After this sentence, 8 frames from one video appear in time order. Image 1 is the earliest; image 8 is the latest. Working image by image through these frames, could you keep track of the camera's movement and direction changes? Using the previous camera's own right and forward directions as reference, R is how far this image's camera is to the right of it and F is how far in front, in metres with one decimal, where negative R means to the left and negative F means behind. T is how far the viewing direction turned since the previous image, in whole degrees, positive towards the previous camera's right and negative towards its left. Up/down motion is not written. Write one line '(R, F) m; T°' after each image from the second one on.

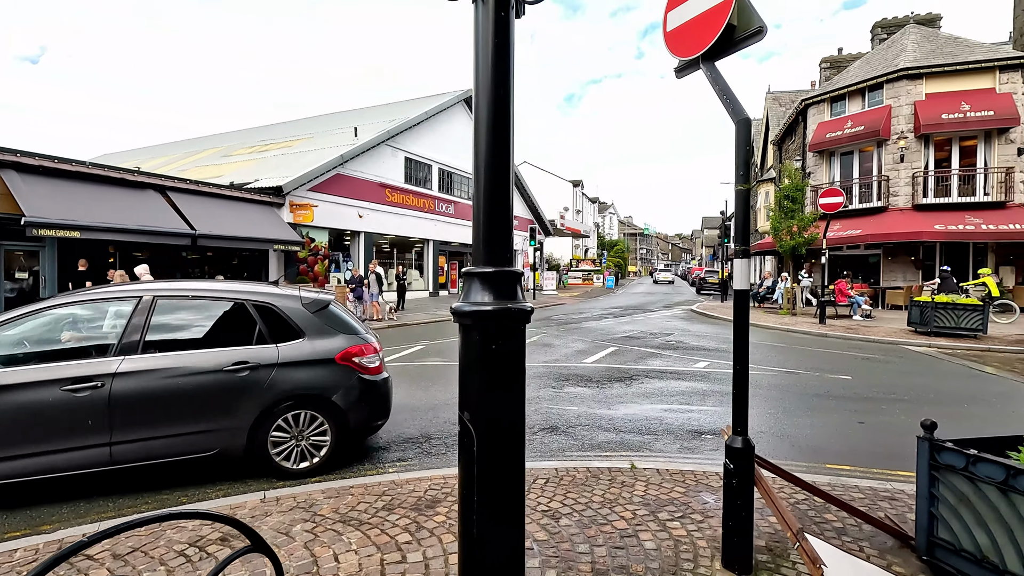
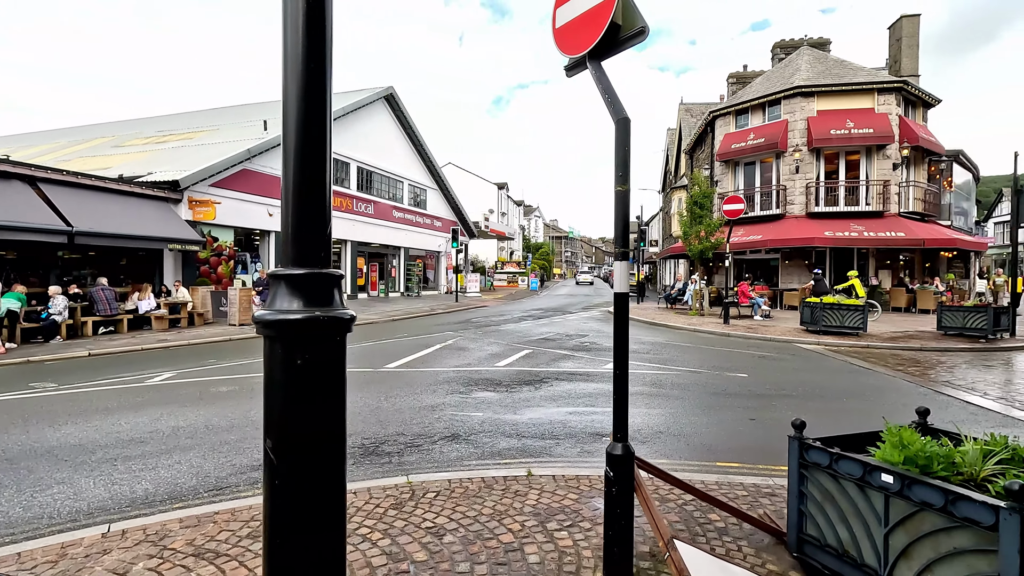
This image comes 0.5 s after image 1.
(+0.3, +0.2) m; +8°
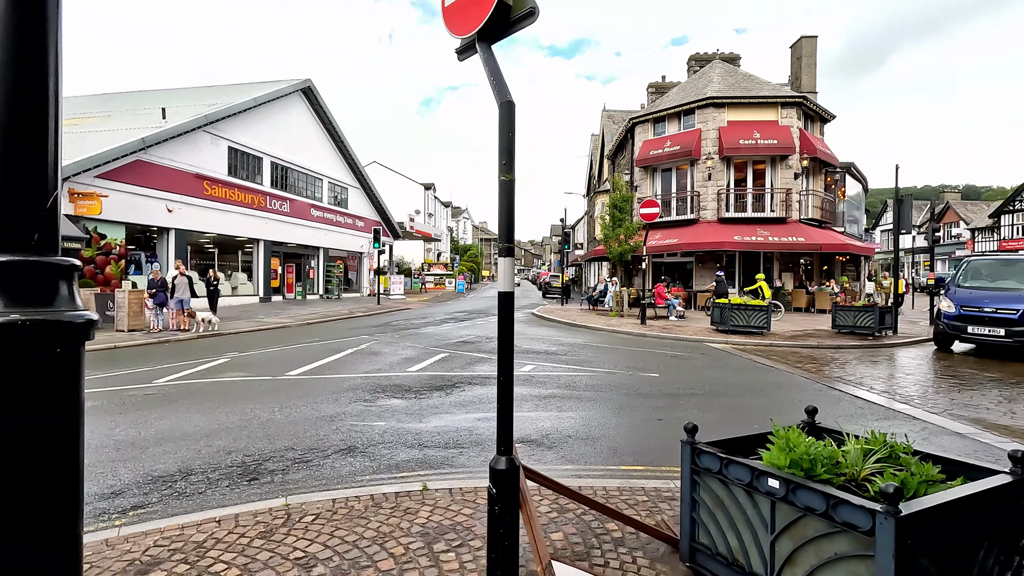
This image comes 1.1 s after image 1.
(+0.3, +0.3) m; +7°
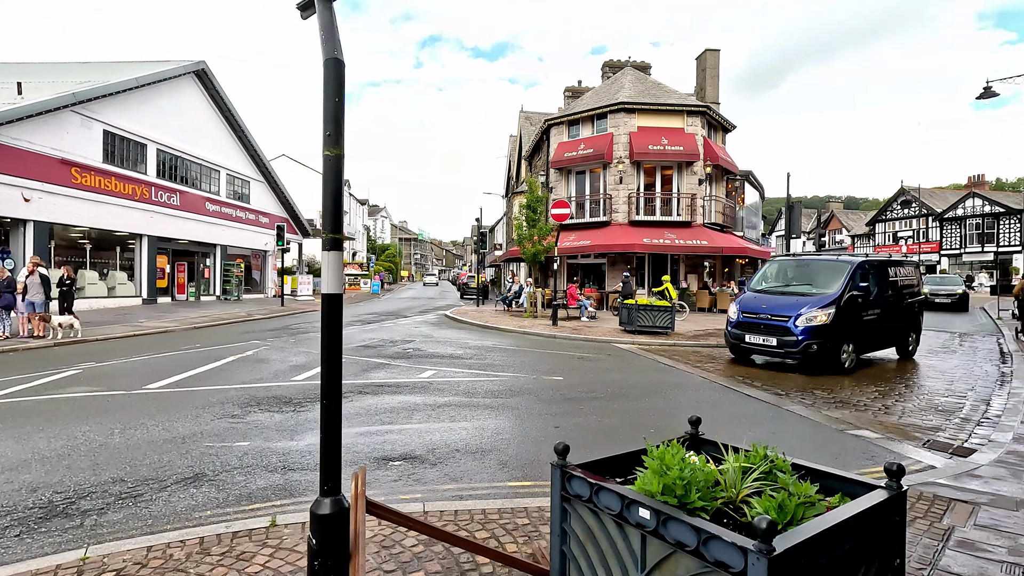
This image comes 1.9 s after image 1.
(+0.4, +0.4) m; +8°
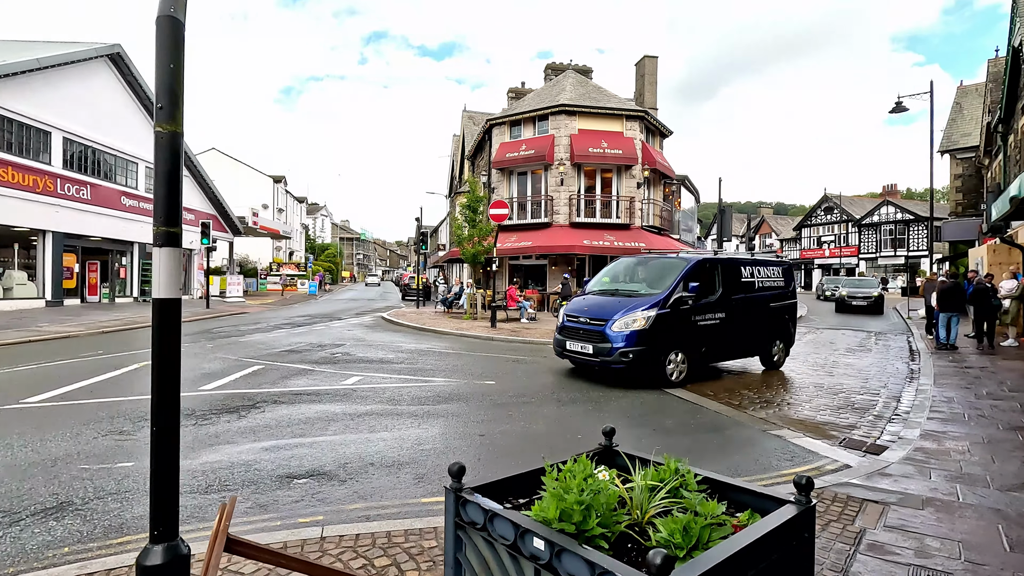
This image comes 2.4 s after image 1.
(+0.2, +0.2) m; +6°
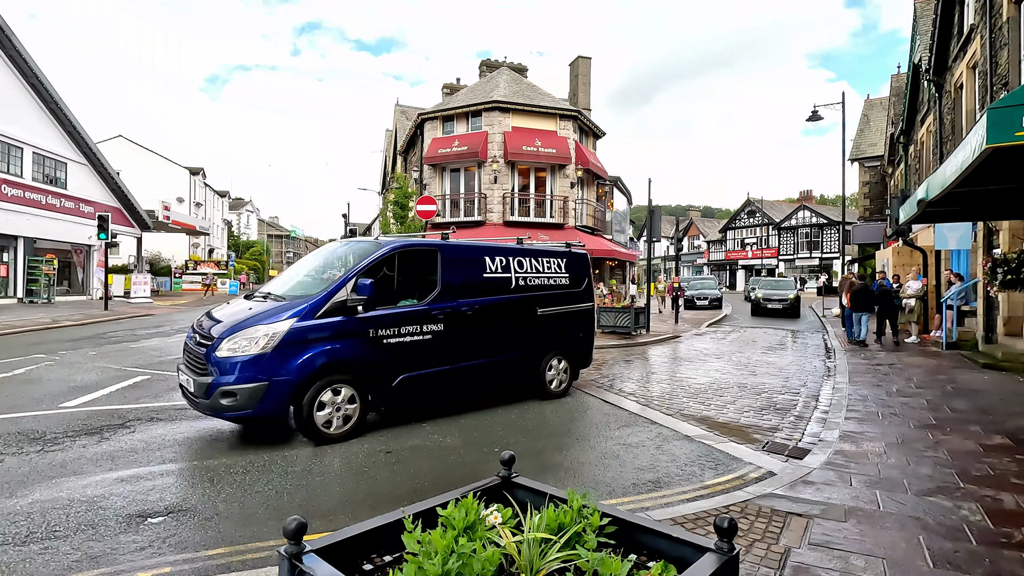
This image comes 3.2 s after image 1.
(+0.3, +0.5) m; +7°
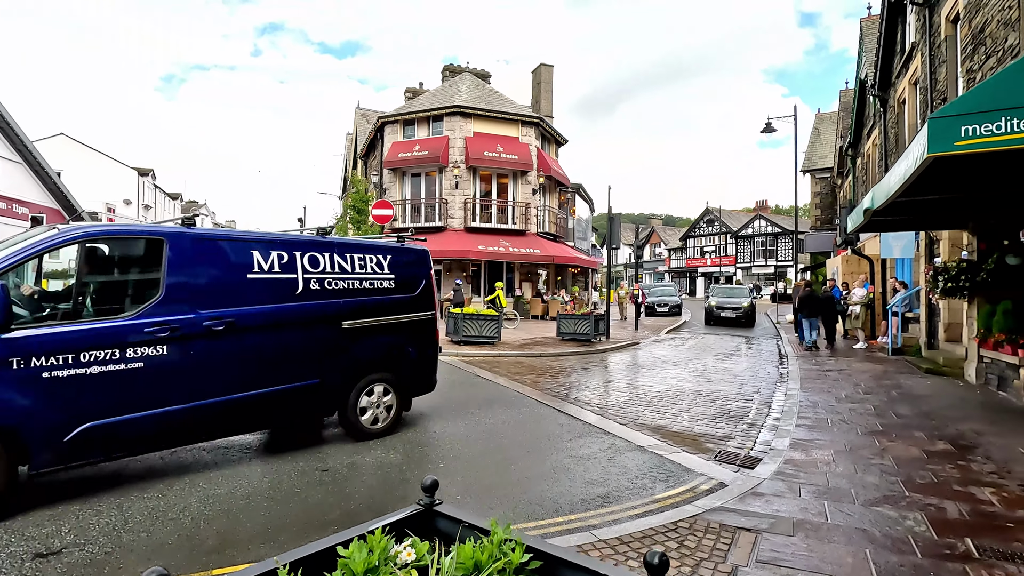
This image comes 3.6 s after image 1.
(+0.2, +0.2) m; +4°
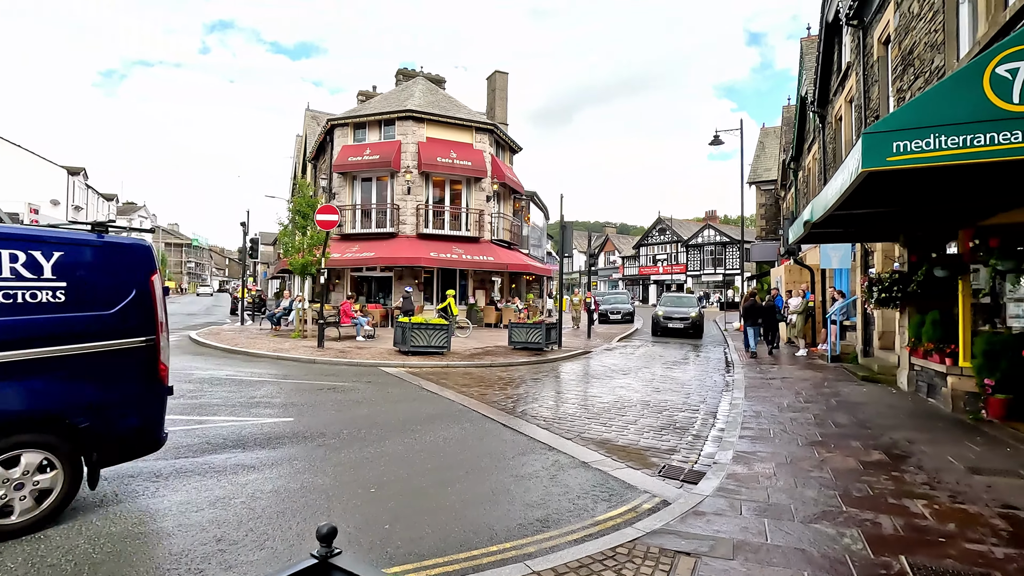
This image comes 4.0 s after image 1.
(+0.2, +0.2) m; +5°
